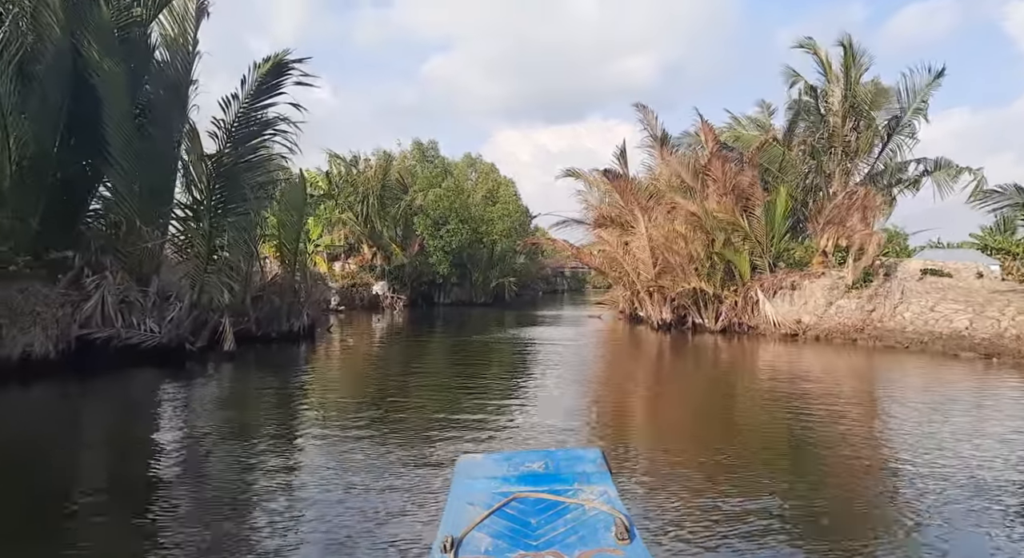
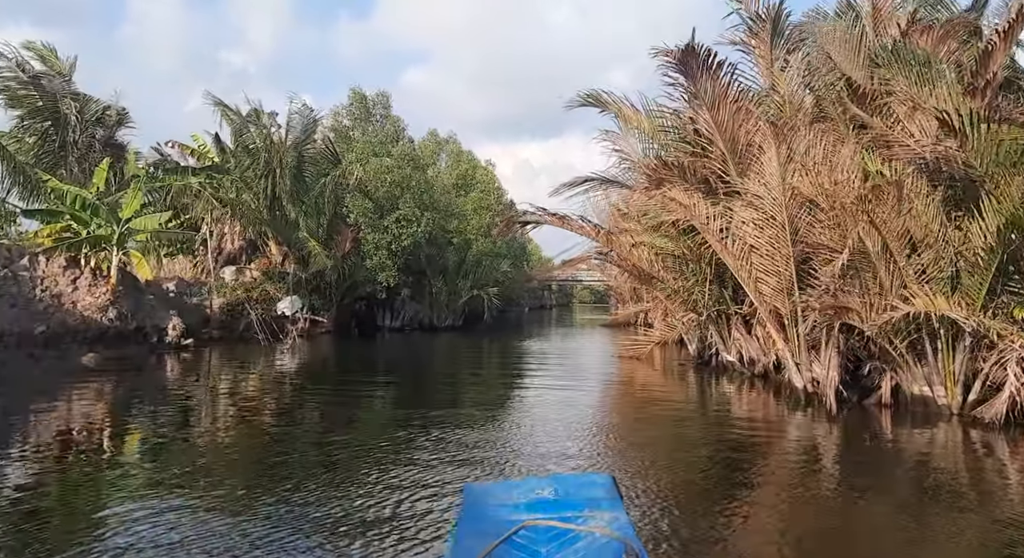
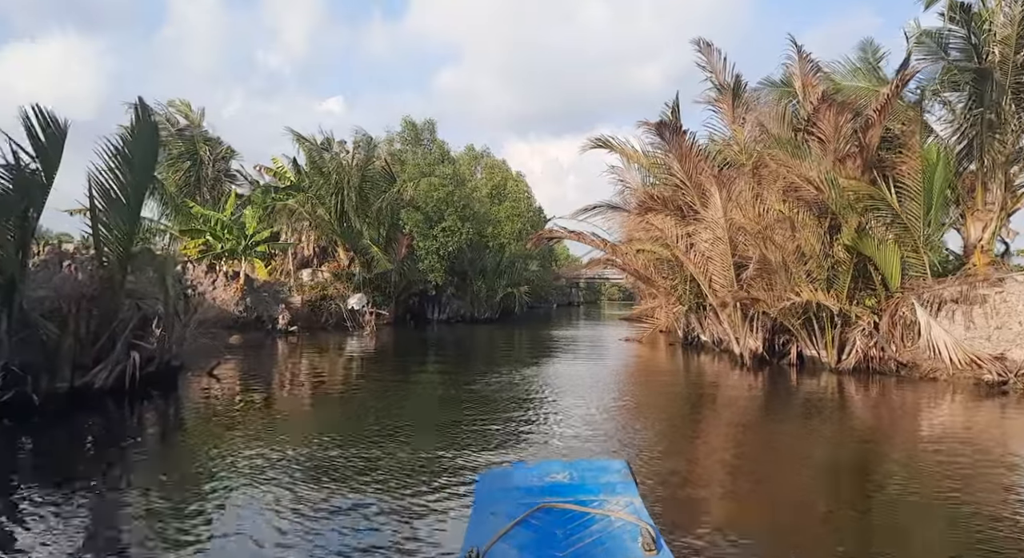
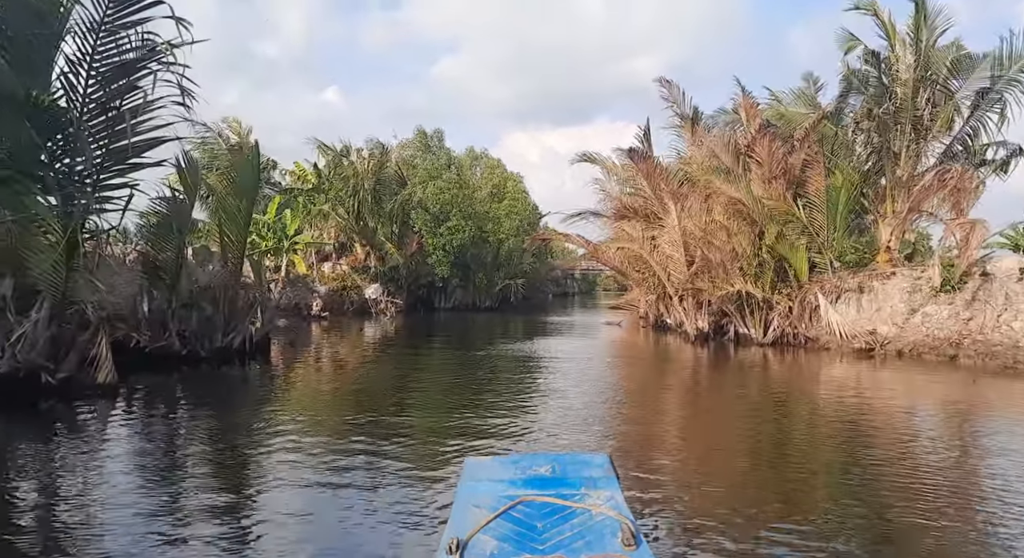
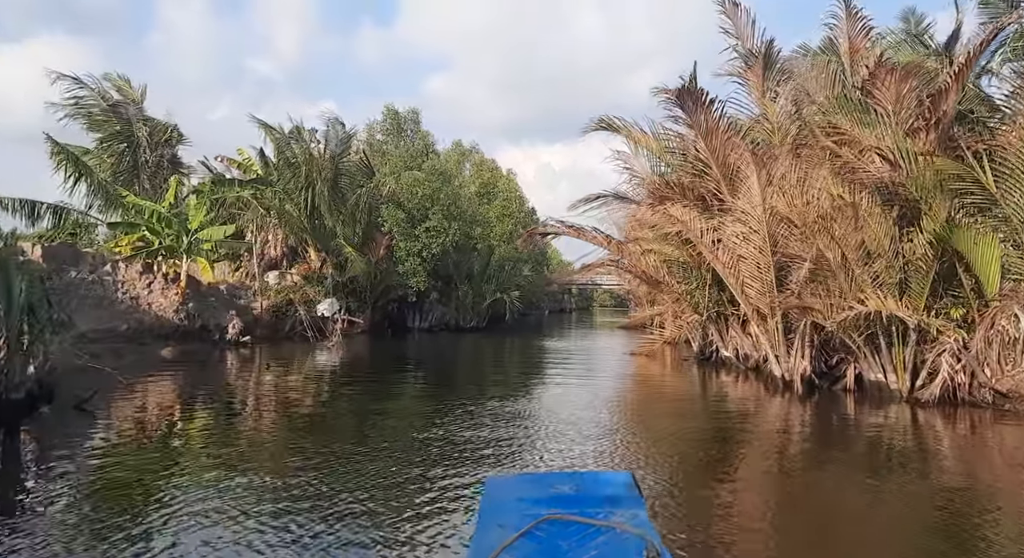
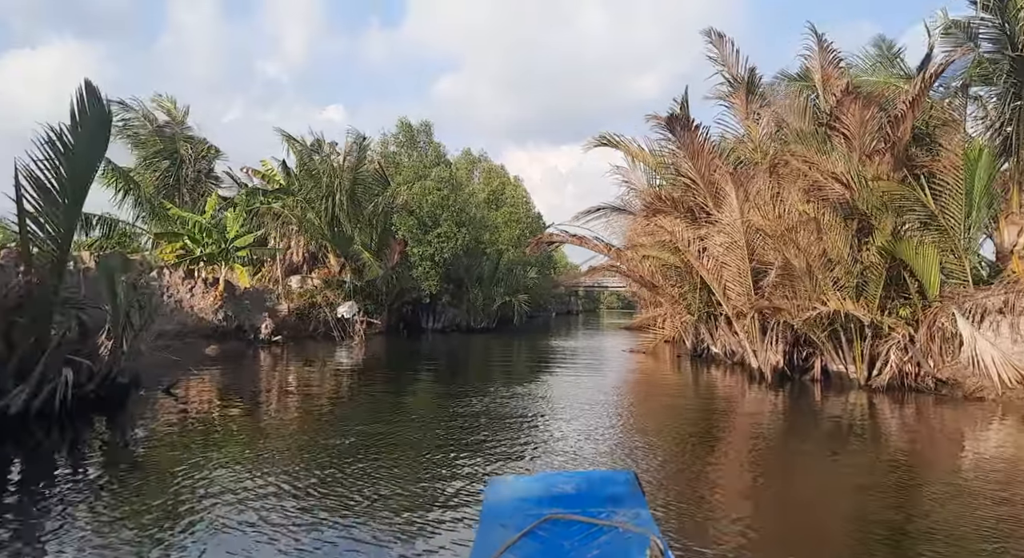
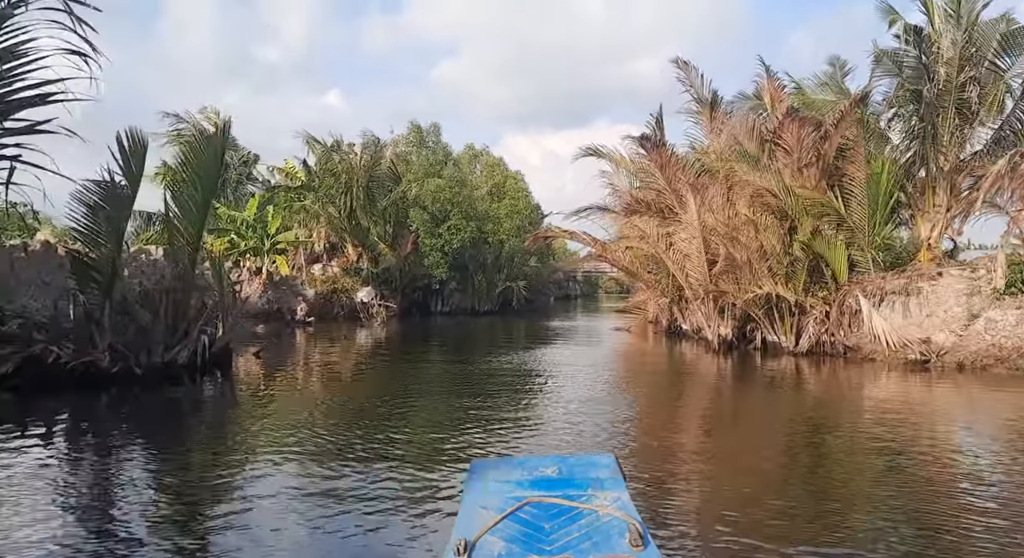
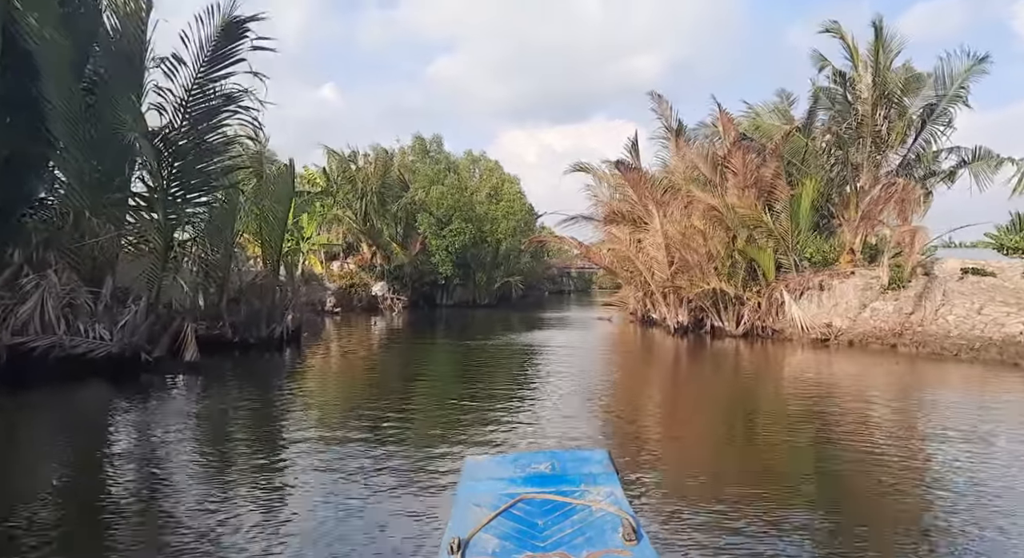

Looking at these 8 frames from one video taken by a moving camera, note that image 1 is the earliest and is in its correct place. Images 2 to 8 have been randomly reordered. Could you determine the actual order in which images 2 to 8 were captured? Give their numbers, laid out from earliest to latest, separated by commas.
8, 4, 7, 3, 6, 5, 2
